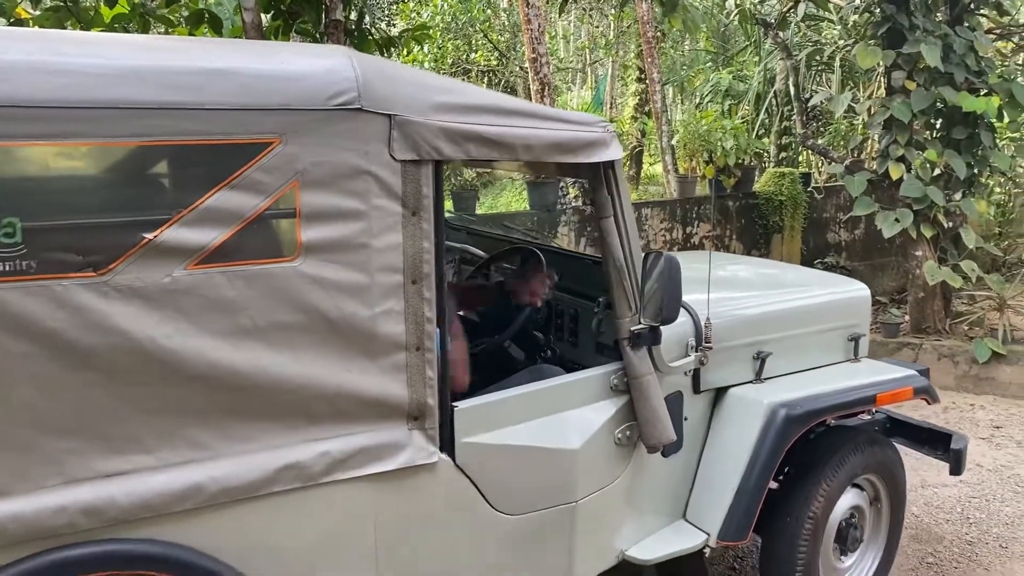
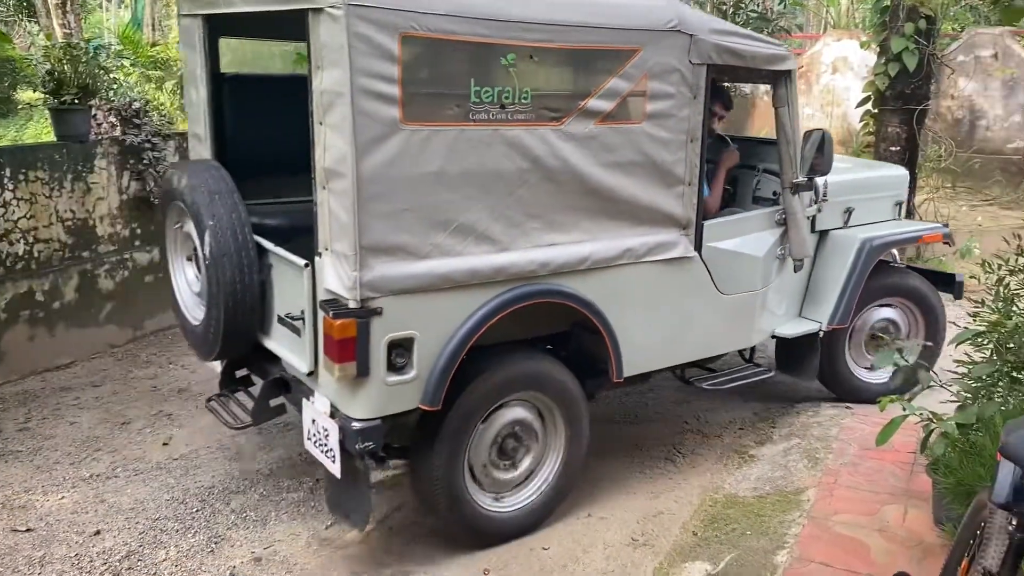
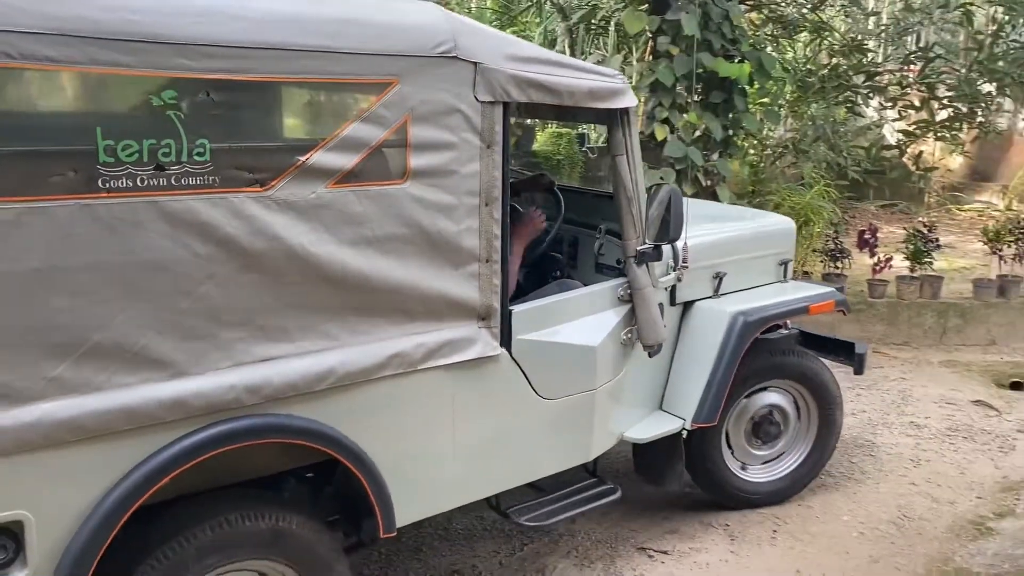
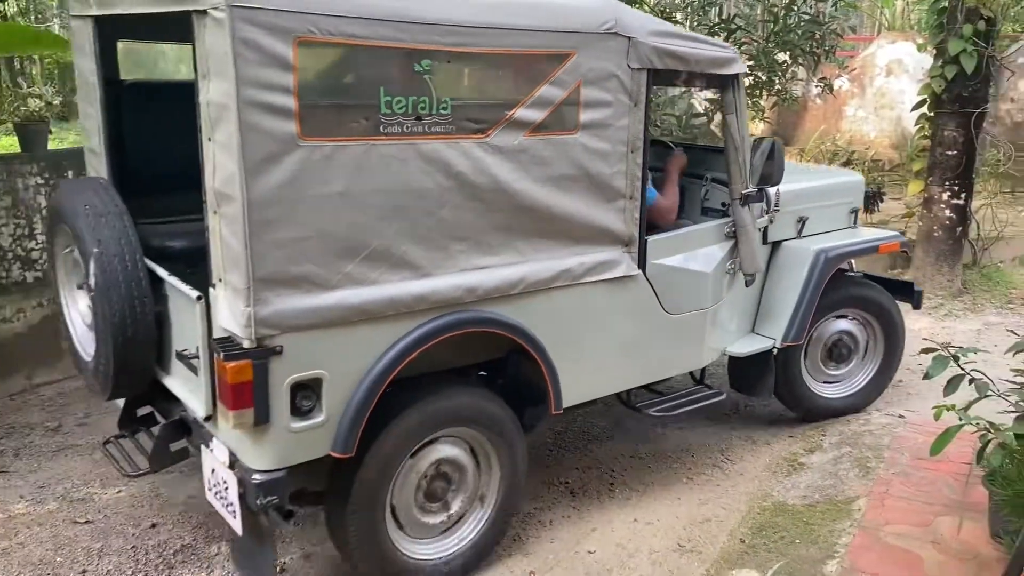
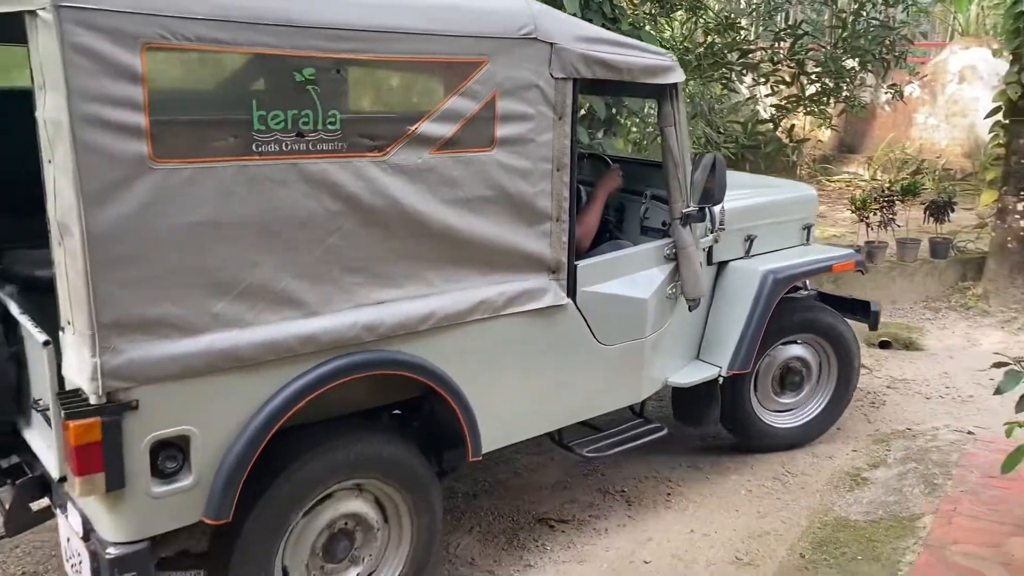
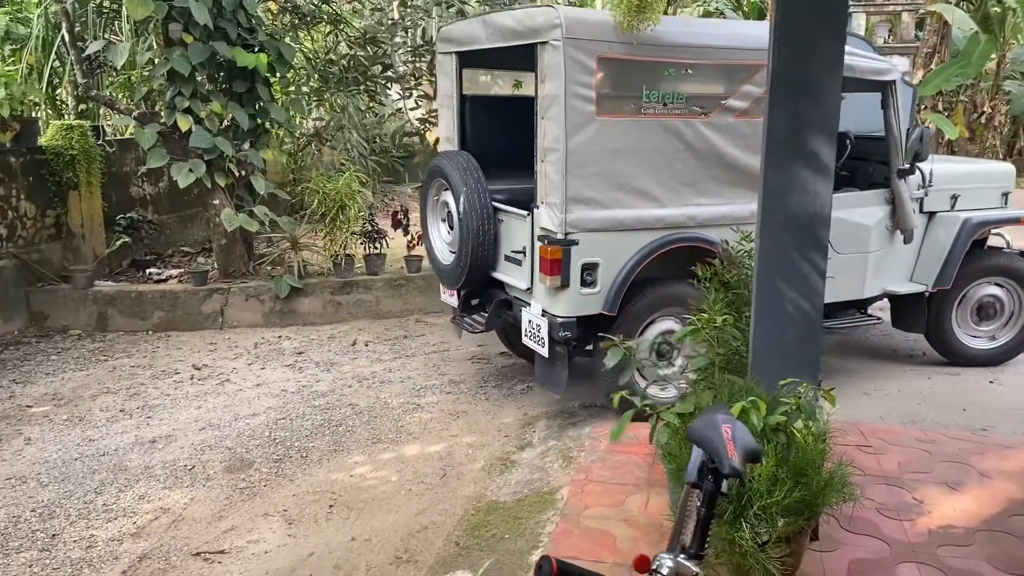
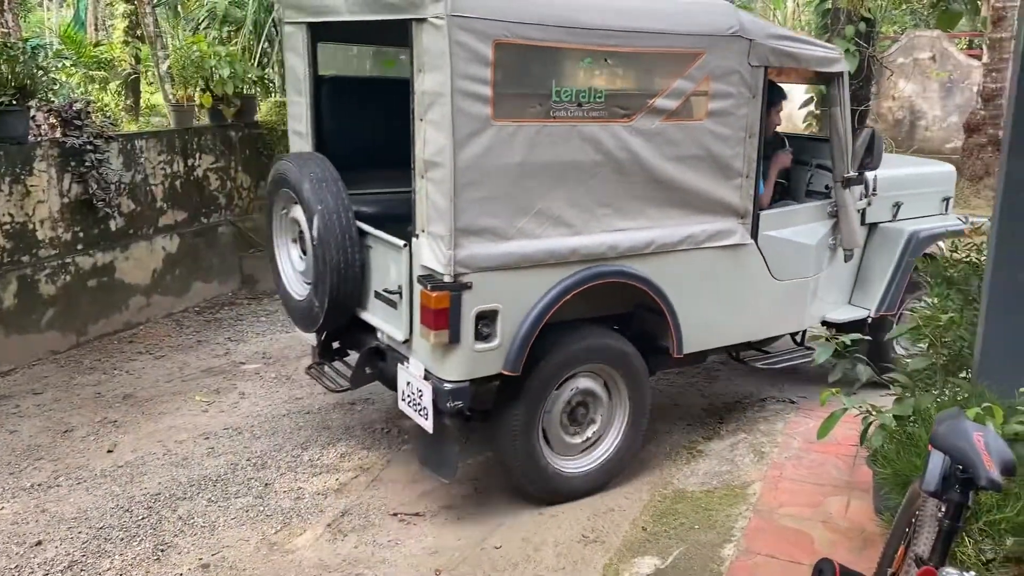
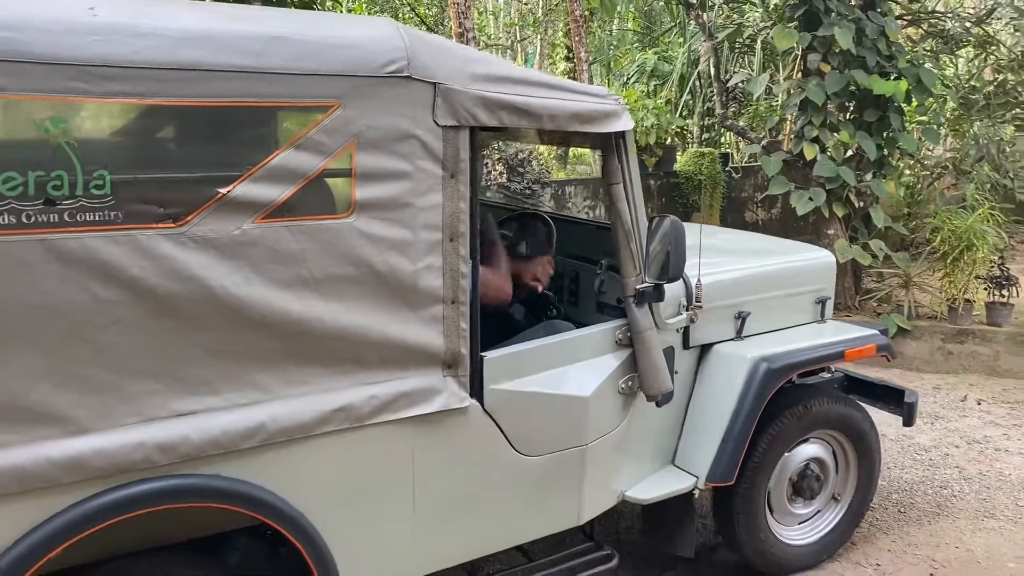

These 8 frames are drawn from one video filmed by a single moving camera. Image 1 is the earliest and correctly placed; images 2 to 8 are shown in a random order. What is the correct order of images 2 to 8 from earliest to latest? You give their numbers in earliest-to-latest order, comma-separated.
8, 3, 5, 4, 2, 7, 6
